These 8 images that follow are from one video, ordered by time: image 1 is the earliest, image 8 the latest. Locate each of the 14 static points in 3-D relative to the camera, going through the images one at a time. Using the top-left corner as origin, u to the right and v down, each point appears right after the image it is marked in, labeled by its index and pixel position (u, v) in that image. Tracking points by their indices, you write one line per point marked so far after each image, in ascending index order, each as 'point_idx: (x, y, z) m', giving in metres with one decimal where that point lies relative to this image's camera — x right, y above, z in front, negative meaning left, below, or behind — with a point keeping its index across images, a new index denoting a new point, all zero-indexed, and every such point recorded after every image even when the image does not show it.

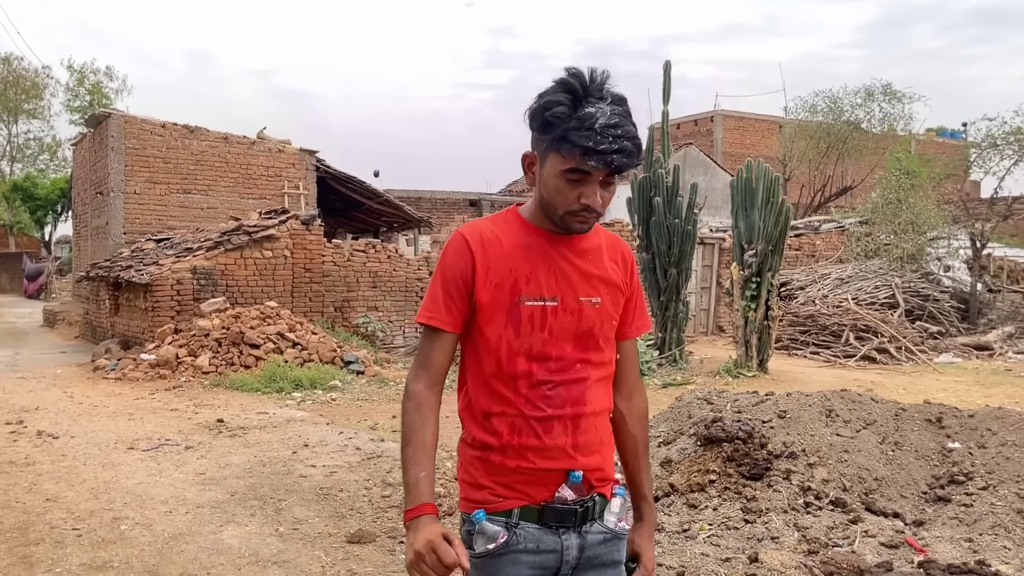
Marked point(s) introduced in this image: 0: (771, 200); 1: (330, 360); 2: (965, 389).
0: (+3.1, +1.1, +10.2) m
1: (-2.1, -0.8, +9.7) m
2: (+5.2, -1.2, +9.8) m
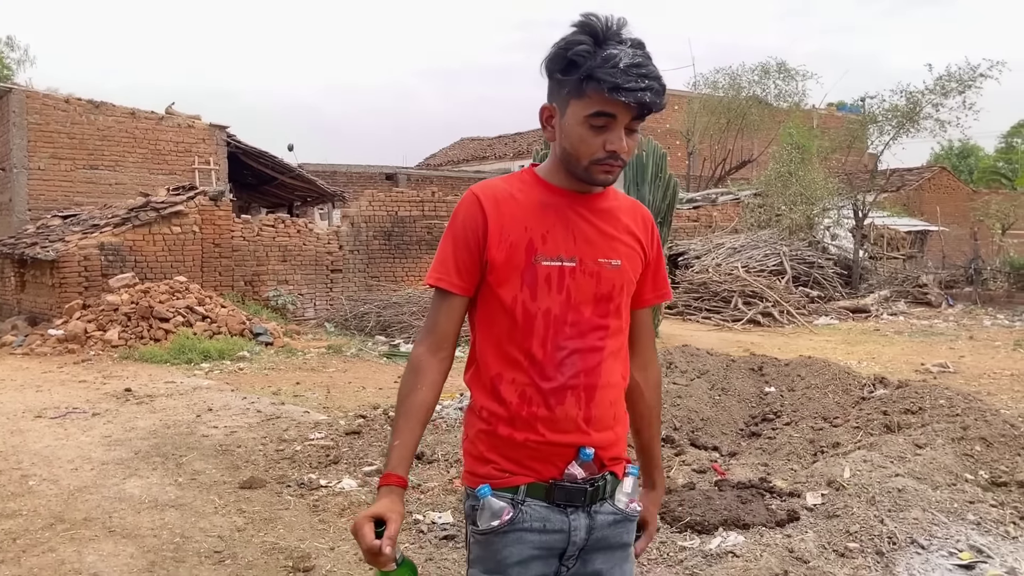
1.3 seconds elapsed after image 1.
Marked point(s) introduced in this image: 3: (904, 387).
0: (+1.9, +1.4, +10.9) m
1: (-3.2, -0.5, +10.0) m
2: (+4.0, -0.7, +10.8) m
3: (+2.1, -0.5, +4.7) m
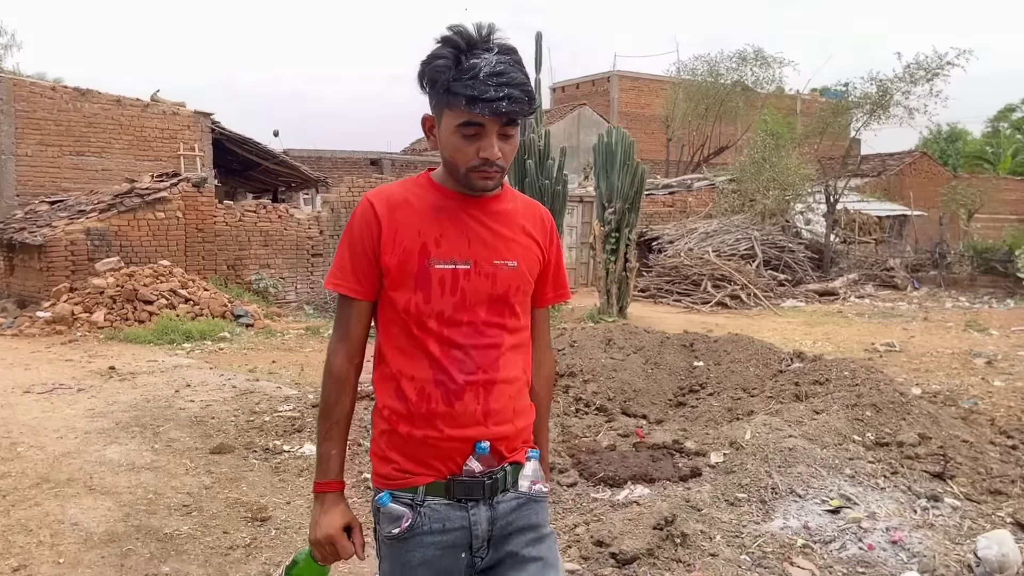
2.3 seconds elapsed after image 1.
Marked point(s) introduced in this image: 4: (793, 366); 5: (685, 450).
0: (+1.5, +1.7, +11.3) m
1: (-3.5, -0.3, +10.4) m
2: (+3.7, -0.5, +11.2) m
3: (+1.8, -0.4, +5.1) m
4: (+1.6, -0.5, +5.1) m
5: (+0.8, -0.8, +4.1) m
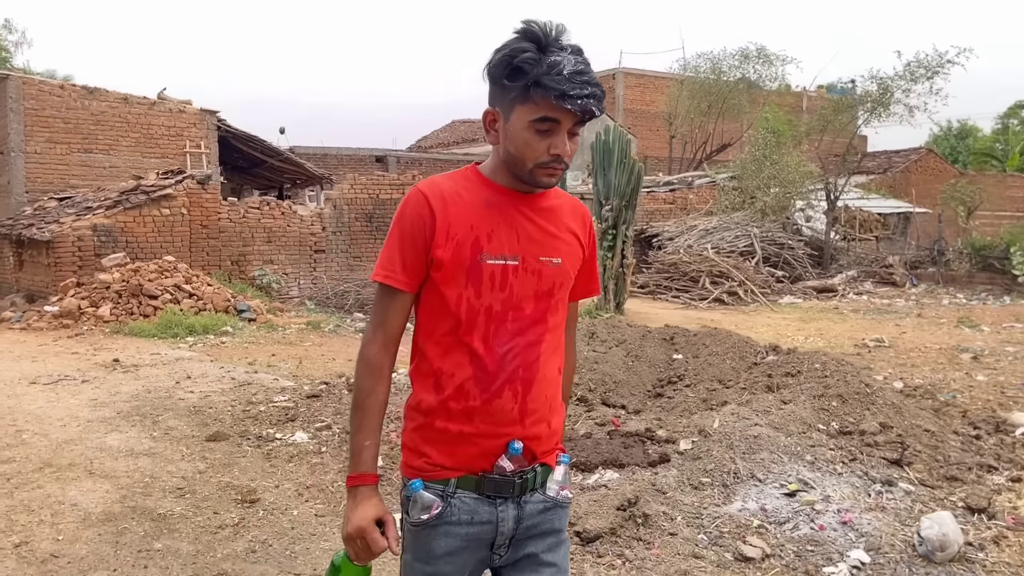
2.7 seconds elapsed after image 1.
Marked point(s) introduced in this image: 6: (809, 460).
0: (+1.5, +1.7, +11.5) m
1: (-3.6, -0.3, +10.7) m
2: (+3.6, -0.5, +11.4) m
3: (+1.7, -0.4, +5.3) m
4: (+1.5, -0.4, +5.3) m
5: (+0.7, -0.8, +4.3) m
6: (+1.3, -0.8, +3.9) m
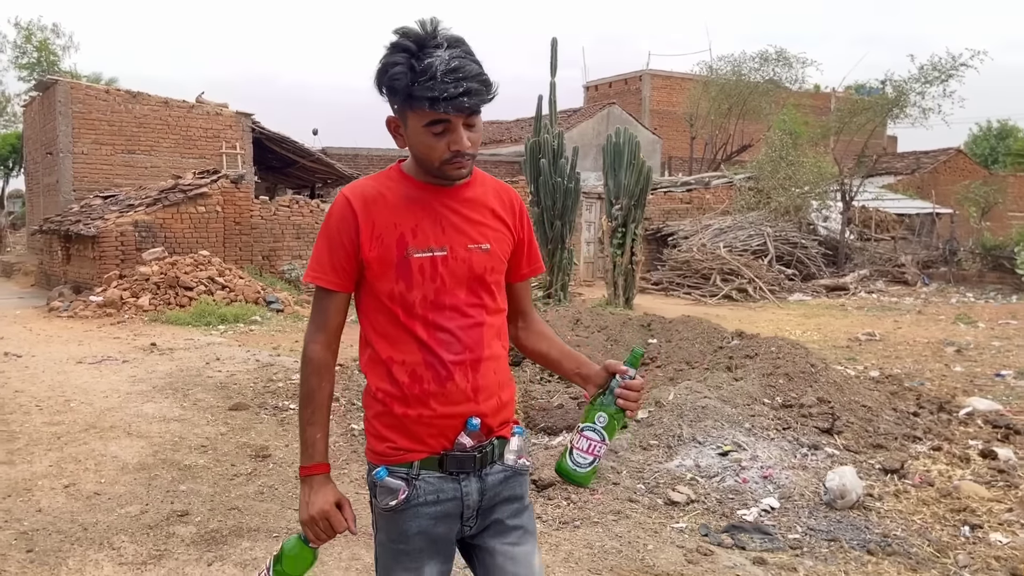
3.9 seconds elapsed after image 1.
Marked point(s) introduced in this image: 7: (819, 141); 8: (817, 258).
0: (+1.7, +1.8, +12.0) m
1: (-3.4, -0.2, +11.4) m
2: (+3.8, -0.4, +11.8) m
3: (+1.6, -0.3, +5.8) m
4: (+1.5, -0.4, +5.8) m
5: (+0.6, -0.7, +4.9) m
6: (+1.2, -0.7, +4.4) m
7: (+7.1, +3.4, +19.9) m
8: (+5.8, +0.6, +16.5) m
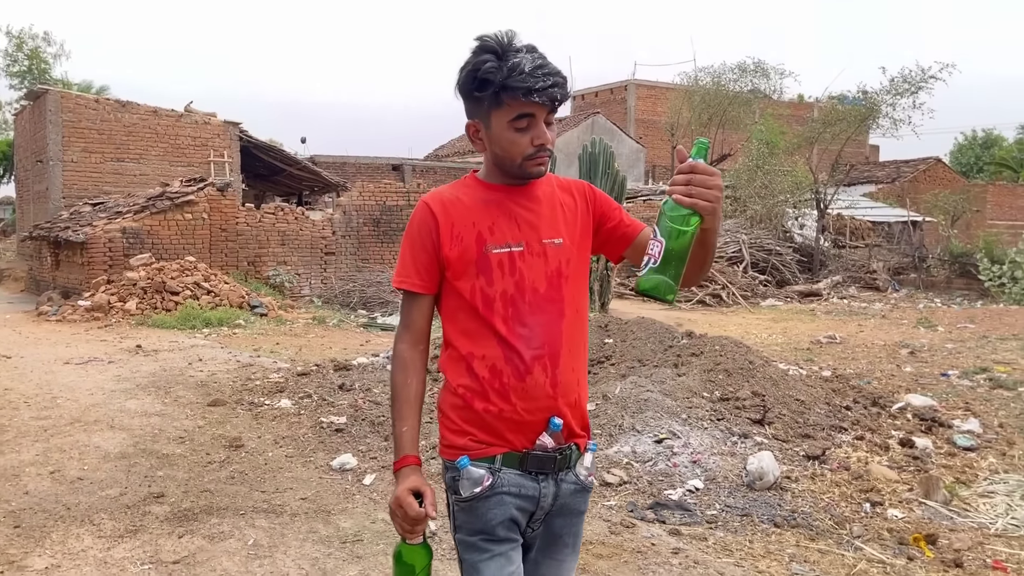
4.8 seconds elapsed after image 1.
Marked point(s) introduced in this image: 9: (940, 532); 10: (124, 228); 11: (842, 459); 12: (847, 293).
0: (+1.4, +1.7, +12.4) m
1: (-3.7, -0.2, +11.7) m
2: (+3.5, -0.5, +12.2) m
3: (+1.4, -0.4, +6.2) m
4: (+1.2, -0.4, +6.2) m
5: (+0.4, -0.7, +5.2) m
6: (+0.9, -0.7, +4.8) m
7: (+6.7, +3.3, +20.3) m
8: (+5.5, +0.5, +16.9) m
9: (+1.8, -1.0, +3.6) m
10: (-5.5, +0.9, +12.2) m
11: (+1.7, -0.9, +4.5) m
12: (+6.2, -0.1, +16.0) m
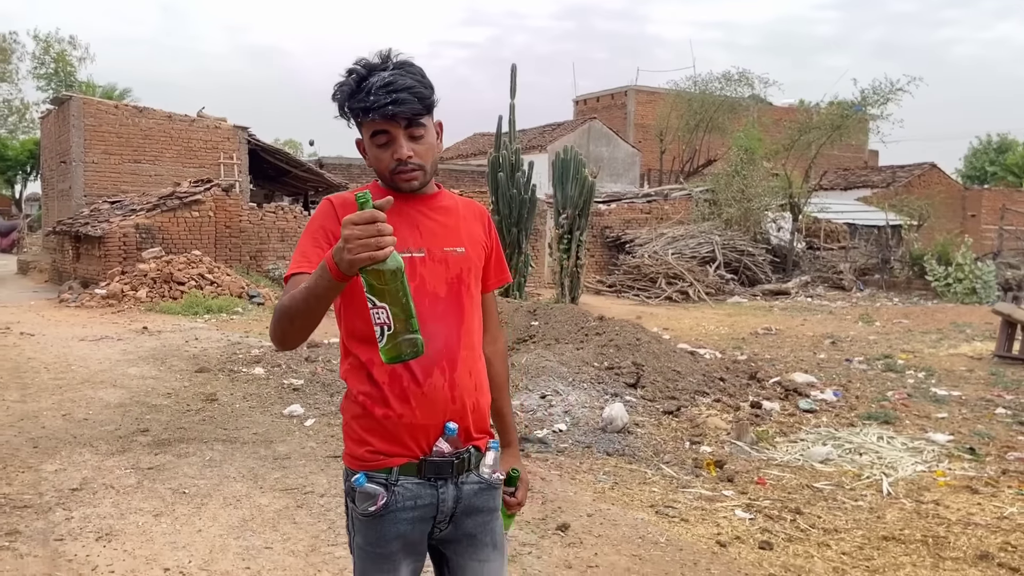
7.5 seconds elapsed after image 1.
0: (+1.0, +1.8, +13.5) m
1: (-4.1, -0.1, +12.9) m
2: (+3.1, -0.5, +13.3) m
3: (+0.8, -0.3, +7.3) m
4: (+0.7, -0.3, +7.3) m
5: (-0.2, -0.6, +6.4) m
6: (+0.4, -0.6, +5.9) m
7: (+6.5, +3.3, +21.3) m
8: (+5.2, +0.5, +17.9) m
9: (+1.2, -0.9, +4.7) m
10: (-5.8, +1.0, +13.4) m
11: (+1.2, -0.8, +5.6) m
12: (+5.9, -0.1, +17.0) m
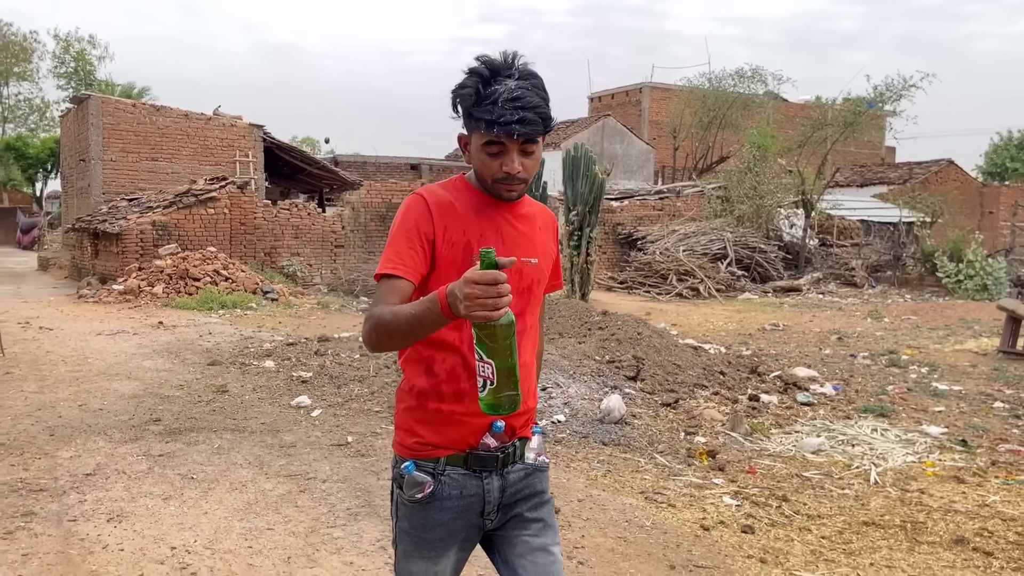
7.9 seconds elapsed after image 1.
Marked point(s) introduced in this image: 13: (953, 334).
0: (+1.2, +1.8, +13.6) m
1: (-4.0, 0.0, +13.2) m
2: (+3.3, -0.4, +13.4) m
3: (+0.9, -0.2, +7.4) m
4: (+0.7, -0.3, +7.4) m
5: (-0.2, -0.6, +6.5) m
6: (+0.4, -0.6, +6.0) m
7: (+6.9, +3.3, +21.3) m
8: (+5.4, +0.6, +18.0) m
9: (+1.2, -0.9, +4.8) m
10: (-5.7, +1.1, +13.7) m
11: (+1.2, -0.8, +5.8) m
12: (+6.1, 0.0, +17.0) m
13: (+5.5, -0.6, +10.8) m
